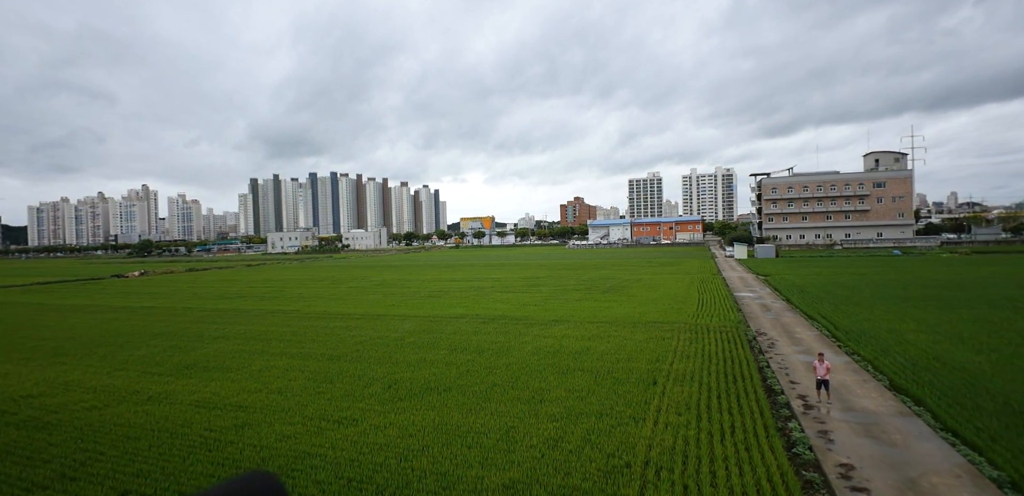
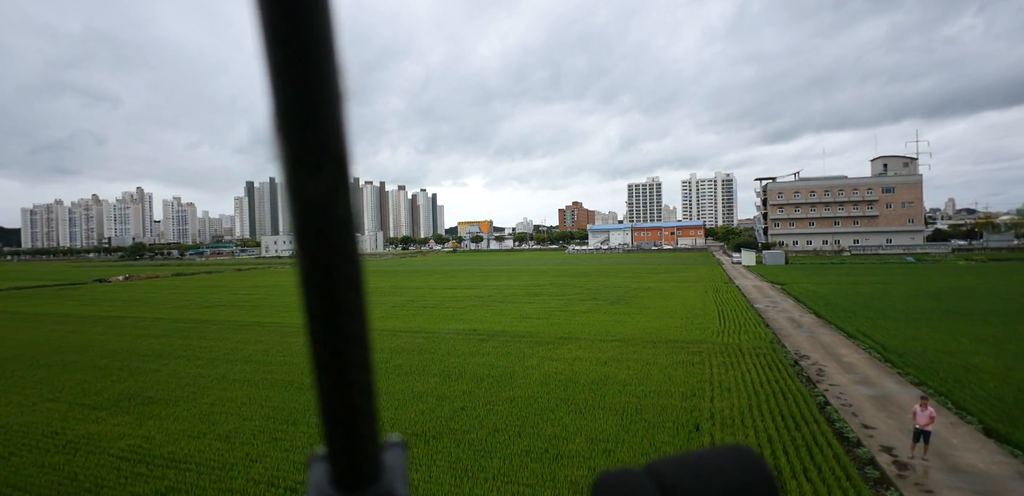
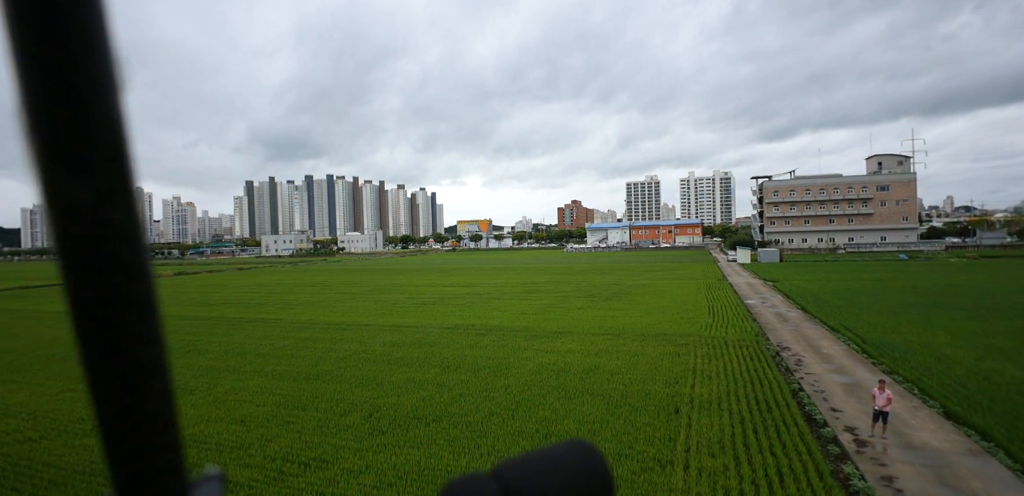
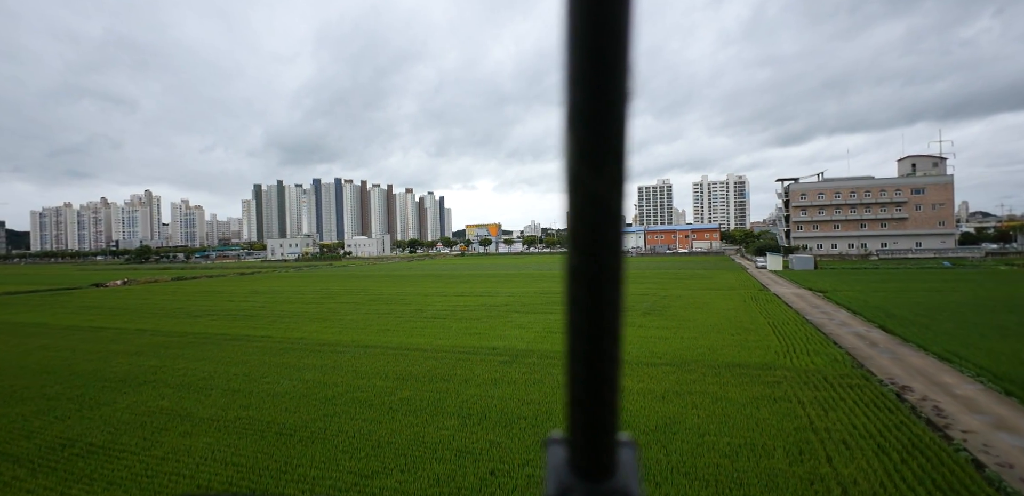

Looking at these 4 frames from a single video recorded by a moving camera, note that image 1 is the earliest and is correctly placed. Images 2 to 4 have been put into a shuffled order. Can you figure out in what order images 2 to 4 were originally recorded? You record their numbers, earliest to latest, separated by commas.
3, 2, 4
